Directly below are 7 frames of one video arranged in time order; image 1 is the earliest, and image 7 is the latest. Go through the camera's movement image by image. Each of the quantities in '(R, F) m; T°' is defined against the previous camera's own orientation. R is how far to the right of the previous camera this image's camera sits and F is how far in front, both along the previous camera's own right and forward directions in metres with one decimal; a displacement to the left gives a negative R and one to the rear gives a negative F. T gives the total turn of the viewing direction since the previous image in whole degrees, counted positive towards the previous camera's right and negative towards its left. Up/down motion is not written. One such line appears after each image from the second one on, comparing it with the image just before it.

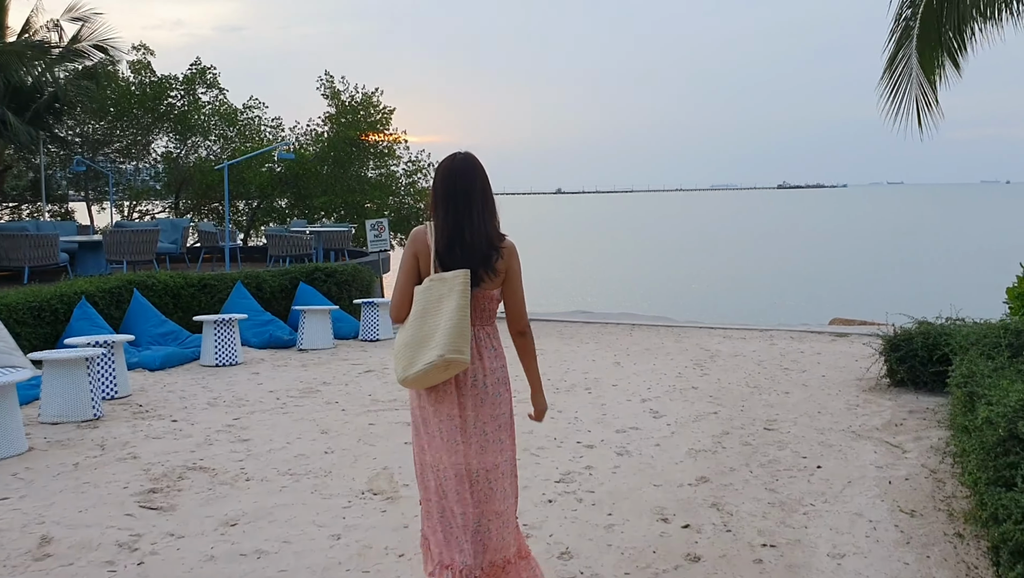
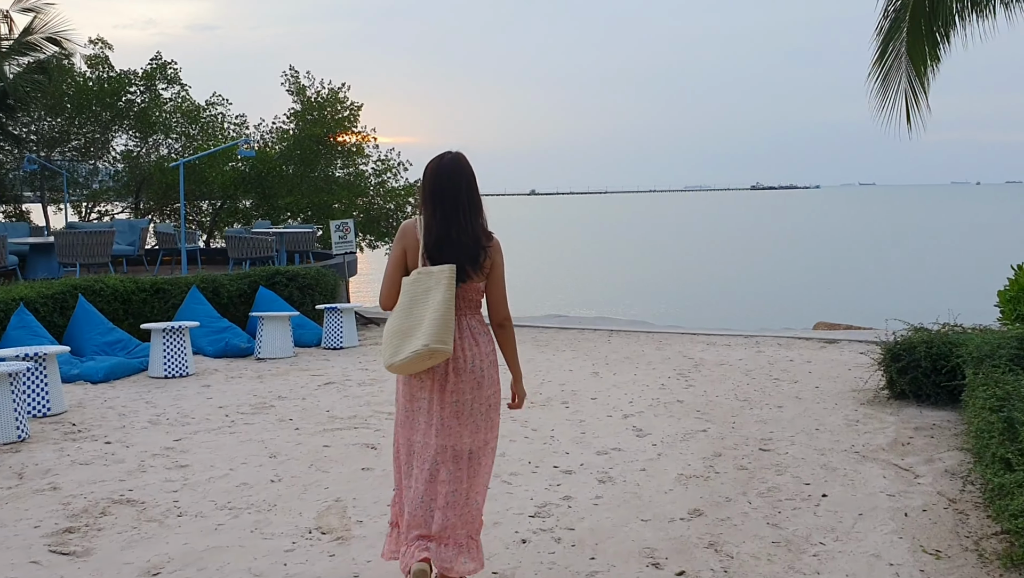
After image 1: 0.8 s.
(0.0, +0.6) m; +1°
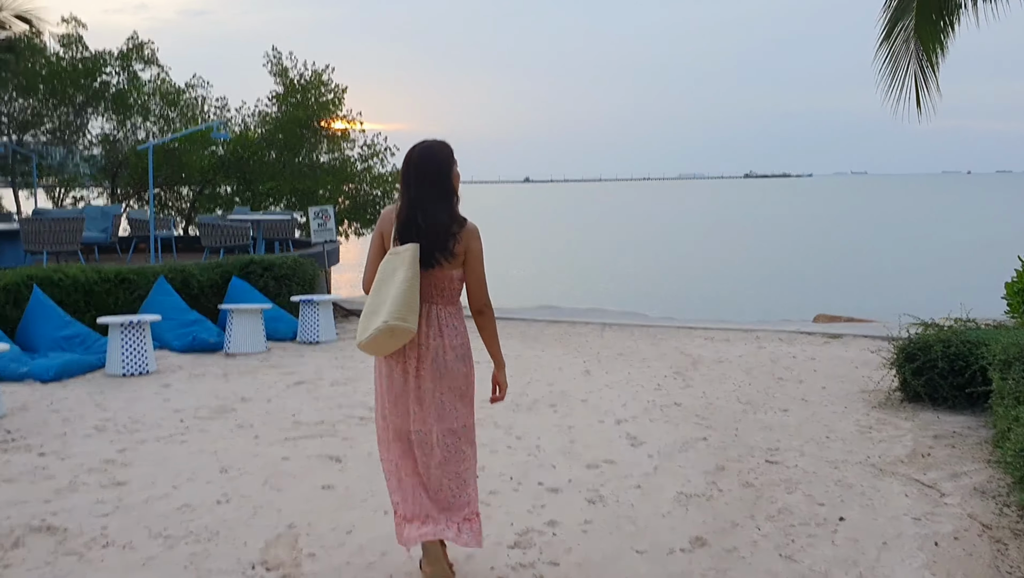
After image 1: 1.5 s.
(+0.1, +0.6) m; 0°
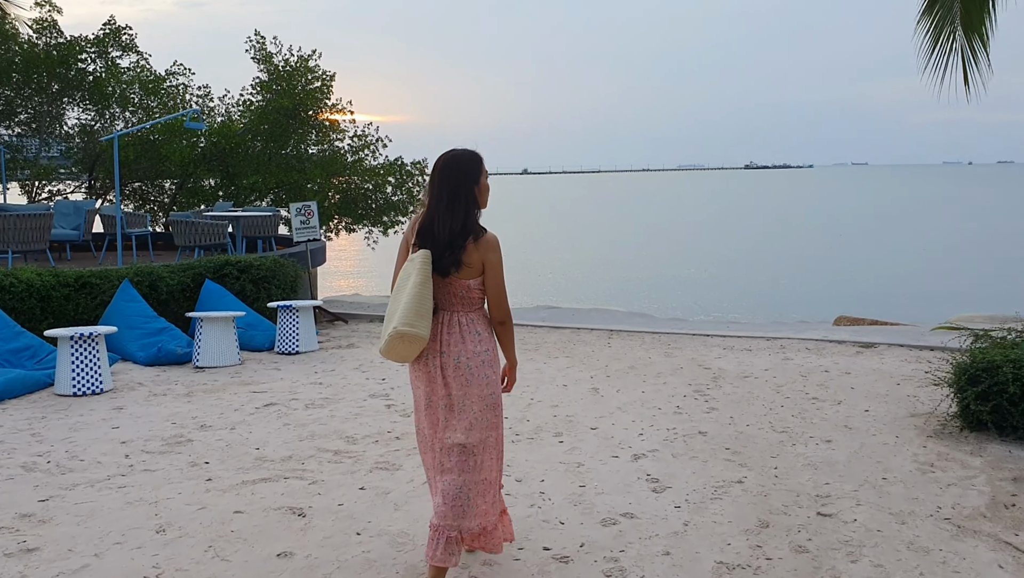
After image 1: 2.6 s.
(0.0, +0.9) m; 0°
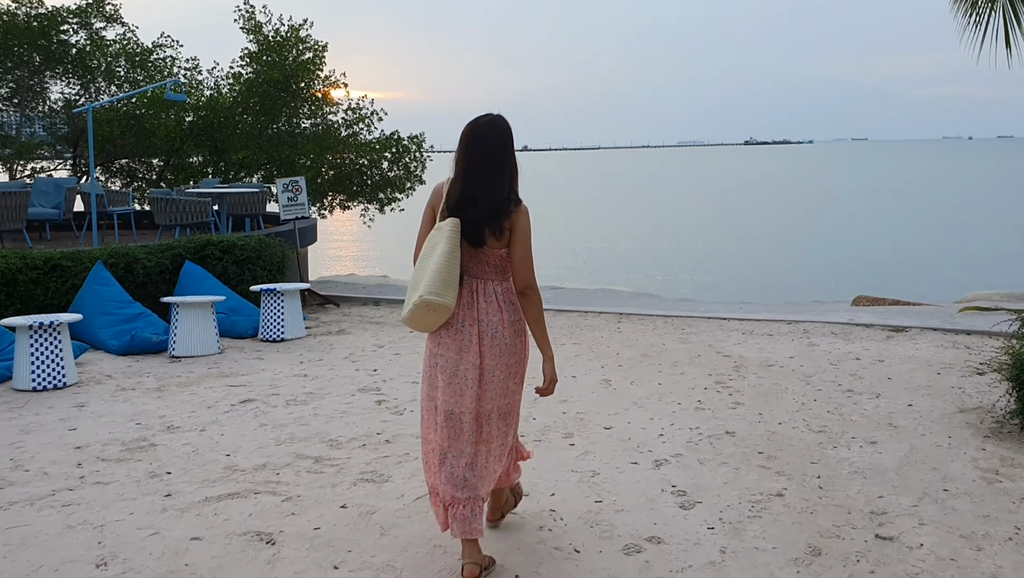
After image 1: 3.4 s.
(0.0, +0.7) m; 0°
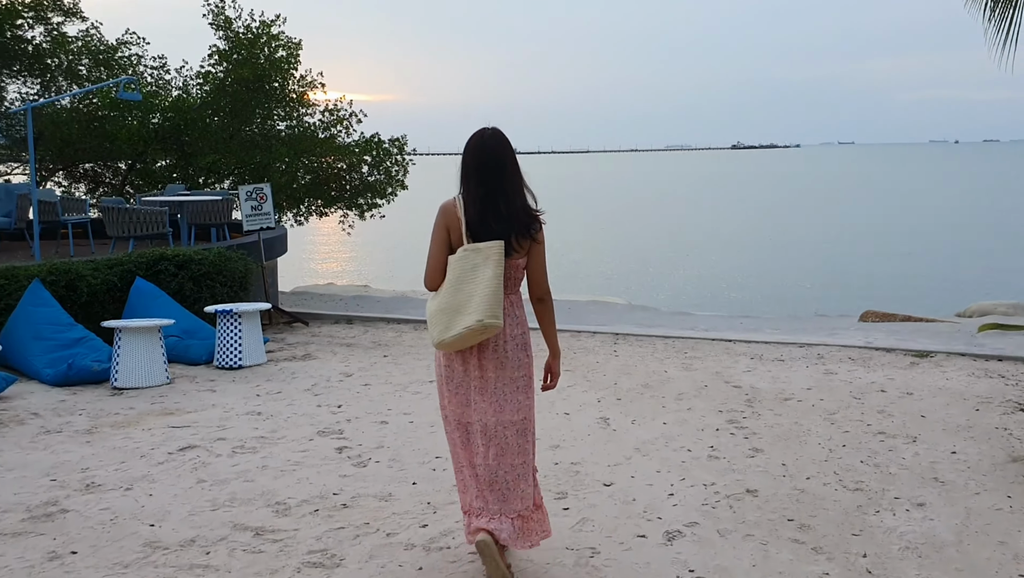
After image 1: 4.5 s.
(0.0, +0.8) m; +1°
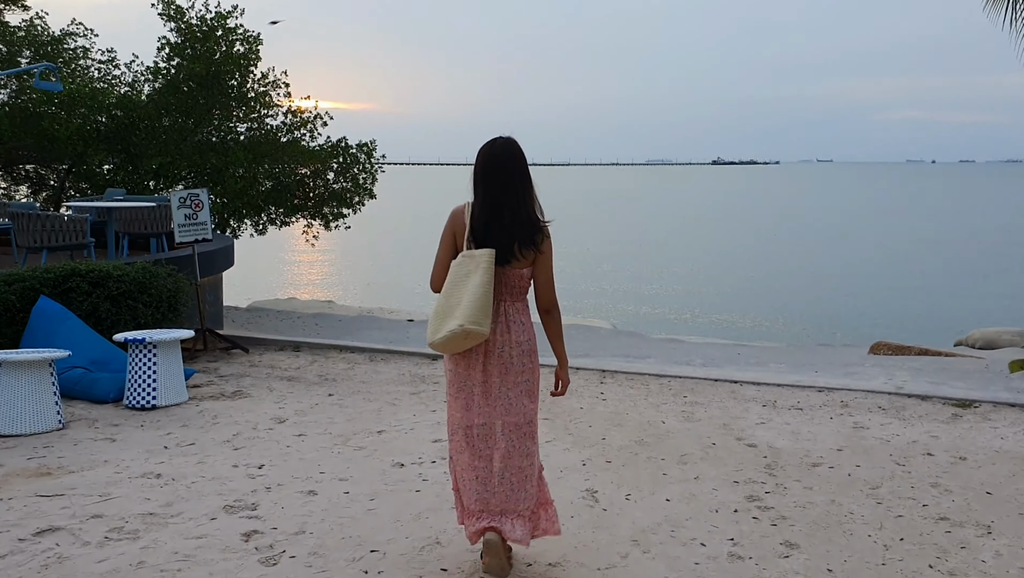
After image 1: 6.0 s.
(0.0, +1.2) m; +1°
